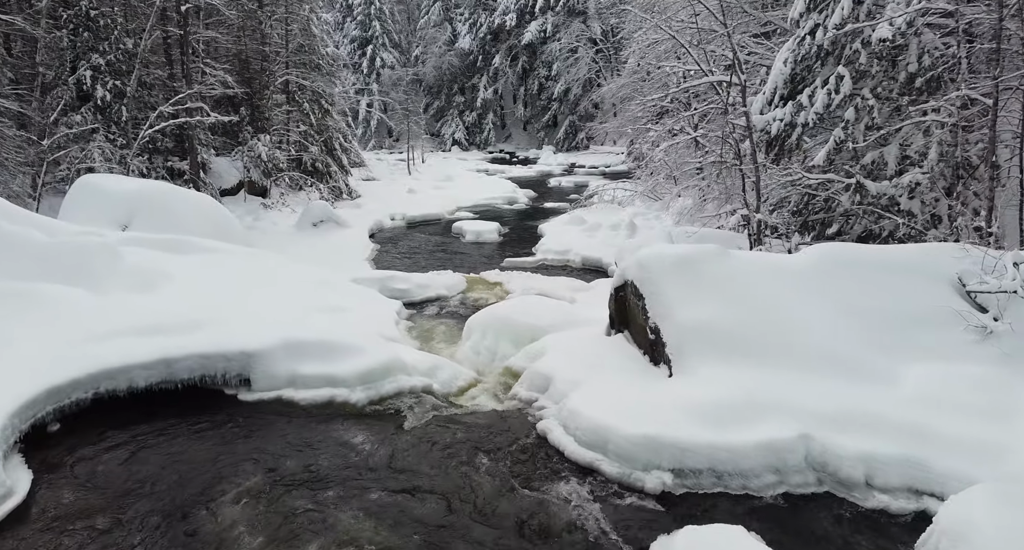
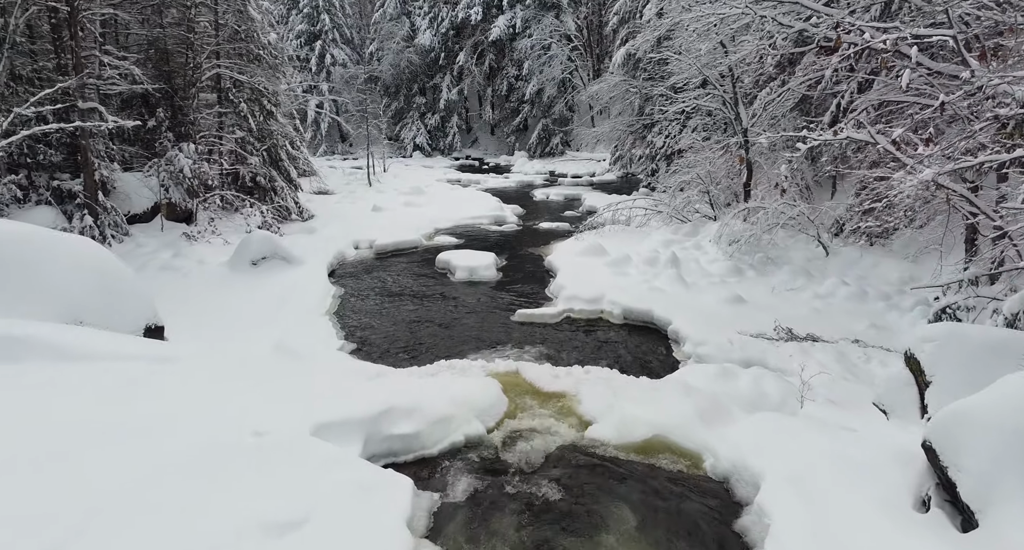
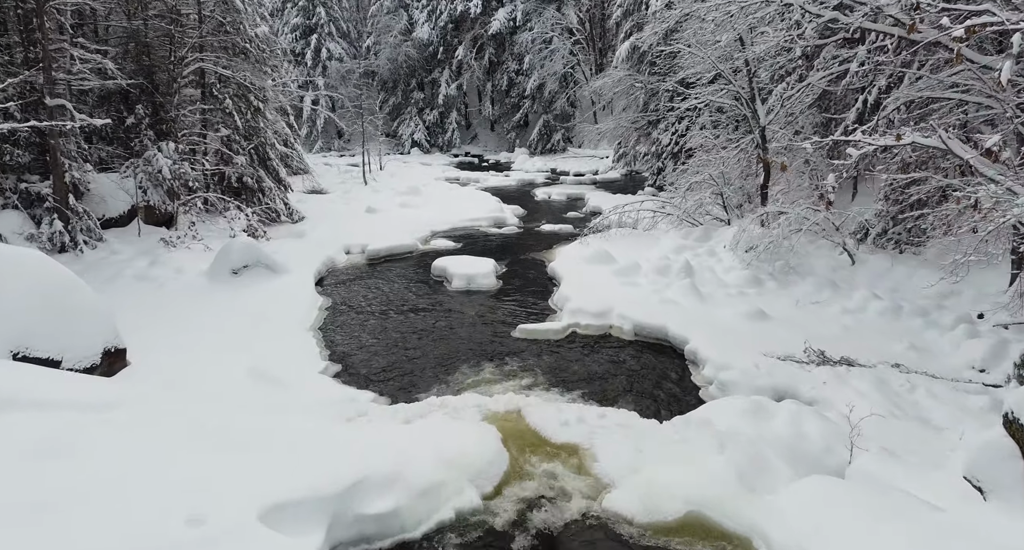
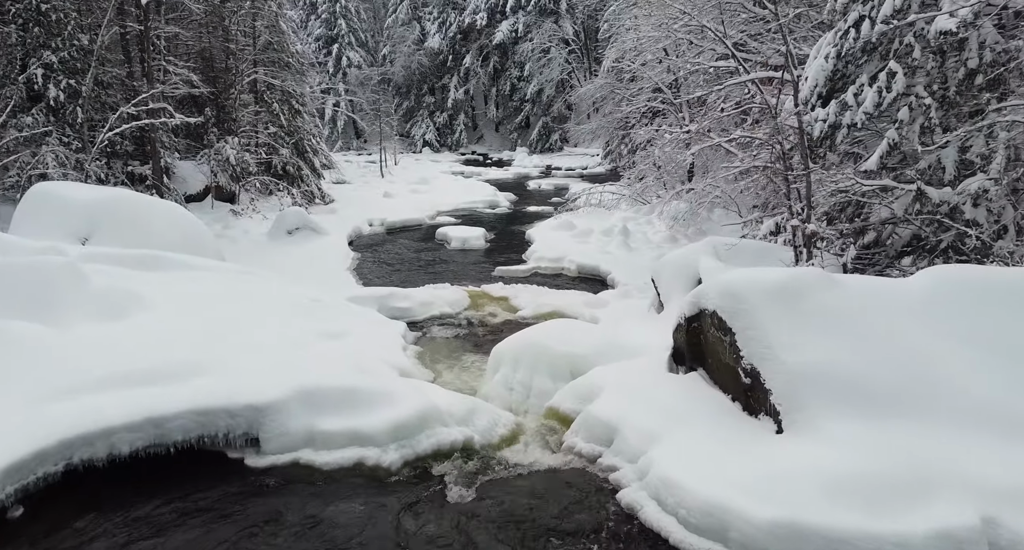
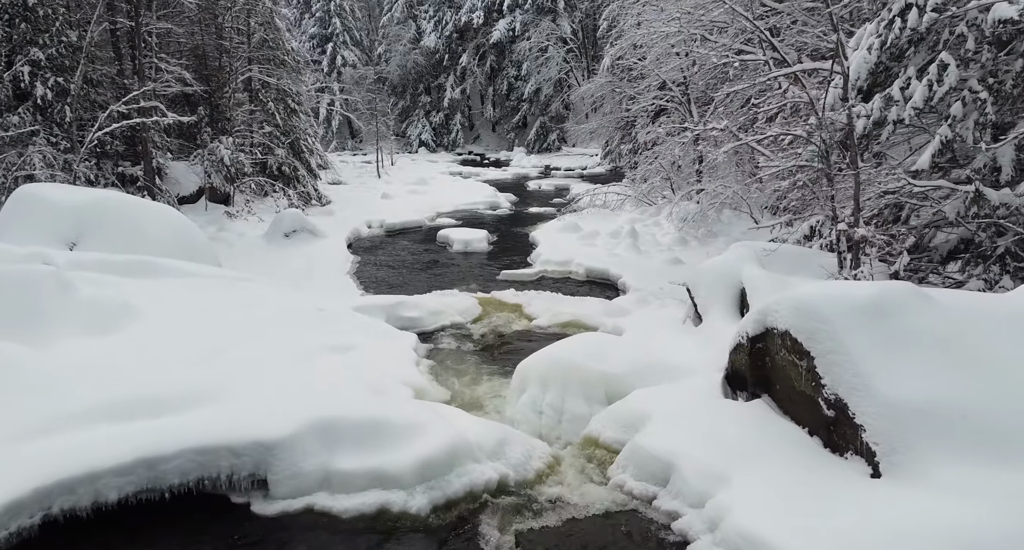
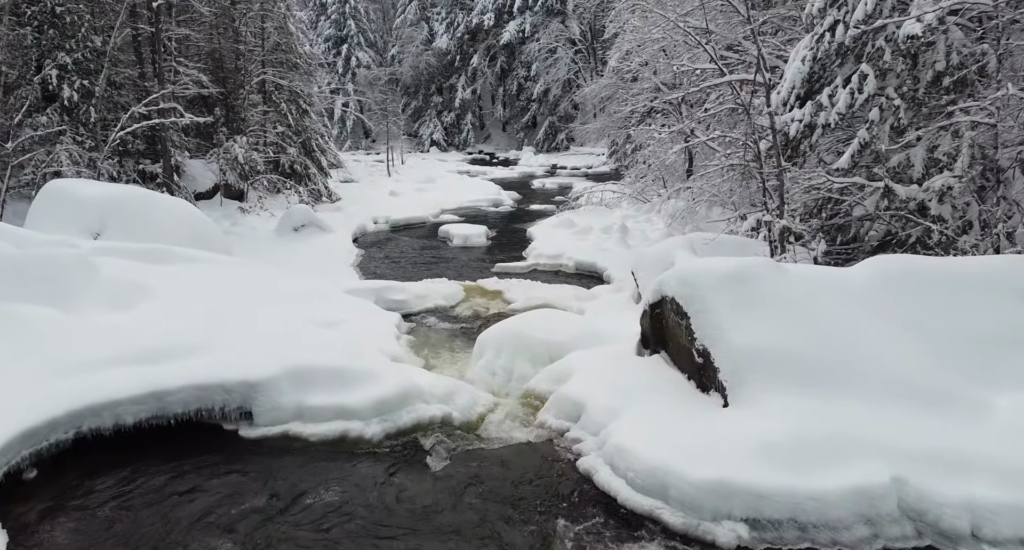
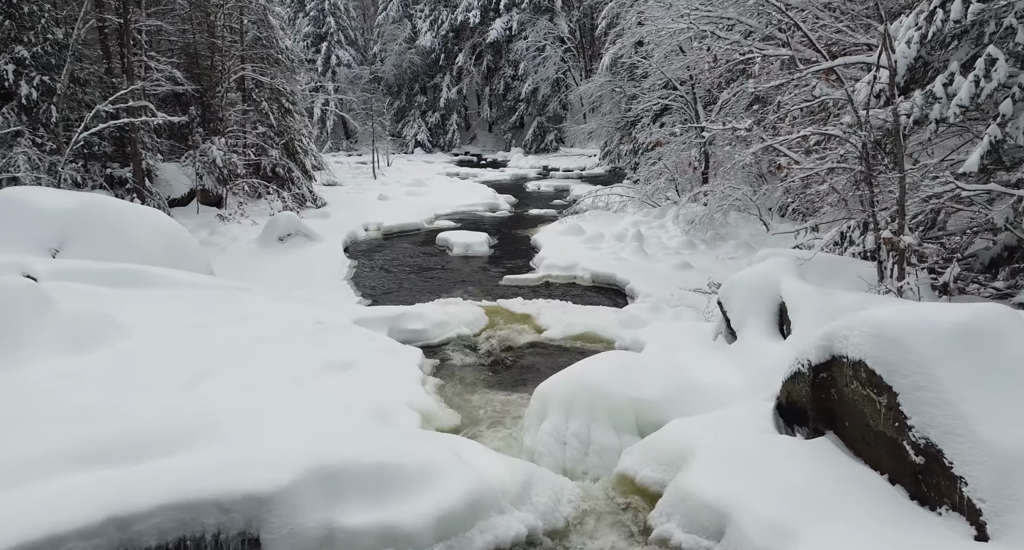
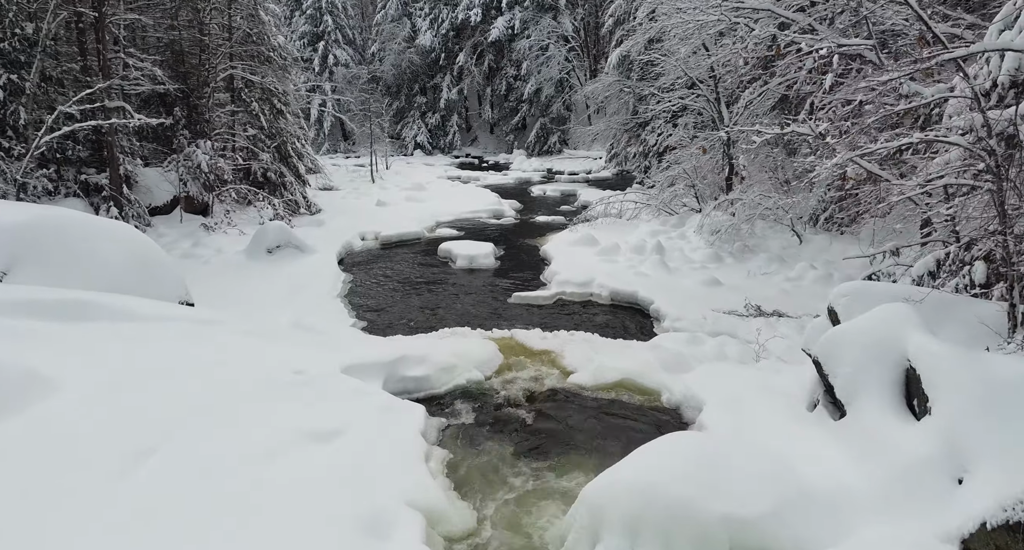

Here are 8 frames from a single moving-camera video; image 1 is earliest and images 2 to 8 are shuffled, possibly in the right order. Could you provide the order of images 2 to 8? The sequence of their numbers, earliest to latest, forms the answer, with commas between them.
6, 4, 5, 7, 8, 2, 3
